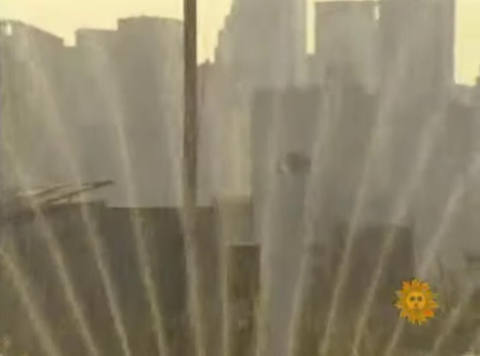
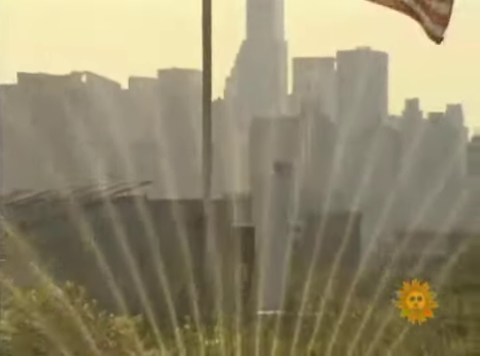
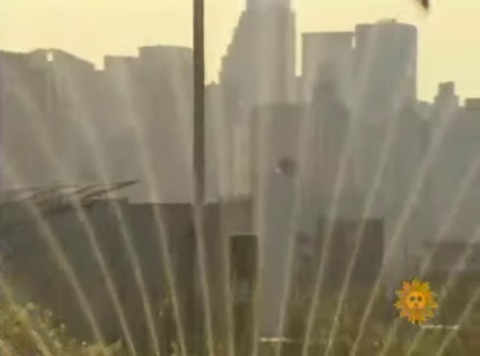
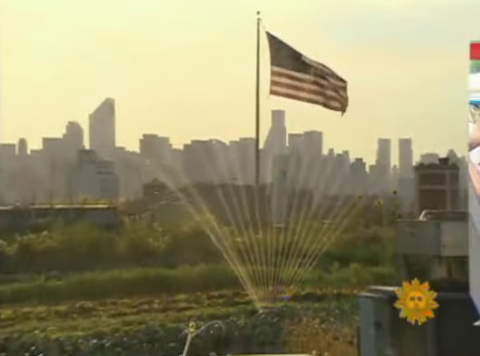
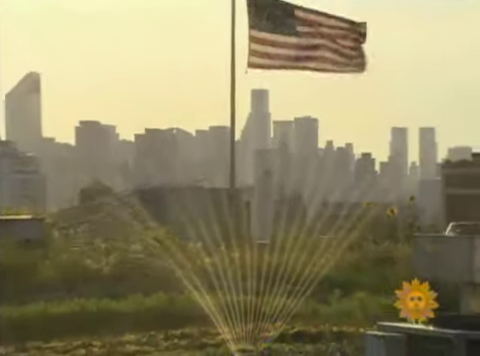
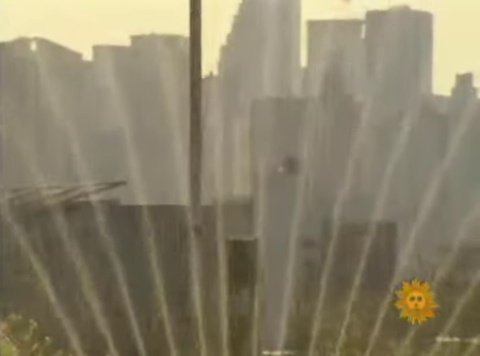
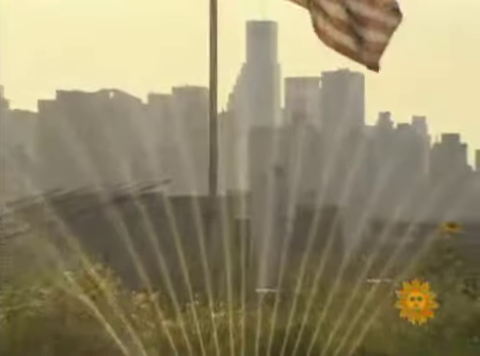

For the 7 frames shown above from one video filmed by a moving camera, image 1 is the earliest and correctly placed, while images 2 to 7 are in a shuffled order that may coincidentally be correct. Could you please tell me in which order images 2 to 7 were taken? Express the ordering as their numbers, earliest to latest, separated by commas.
6, 3, 2, 7, 5, 4
